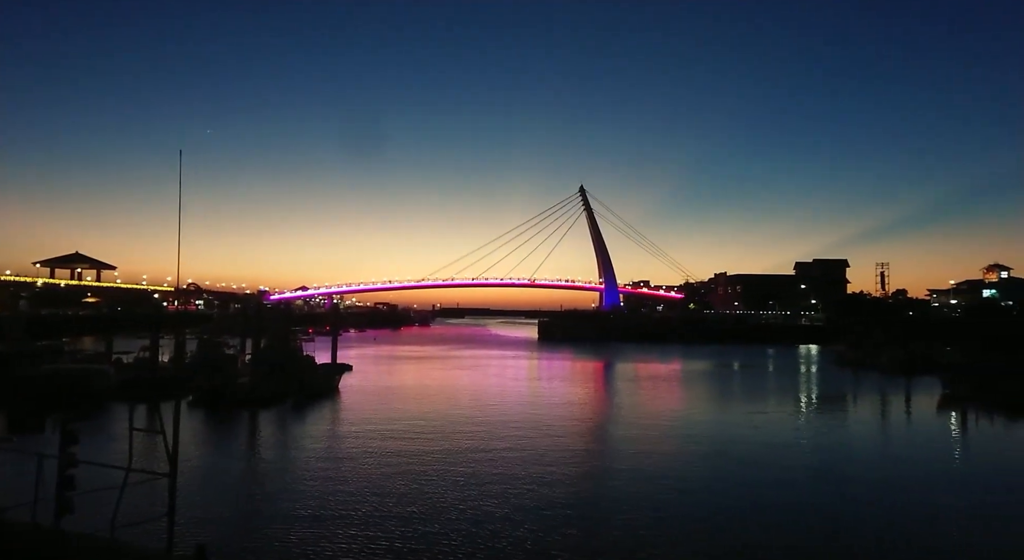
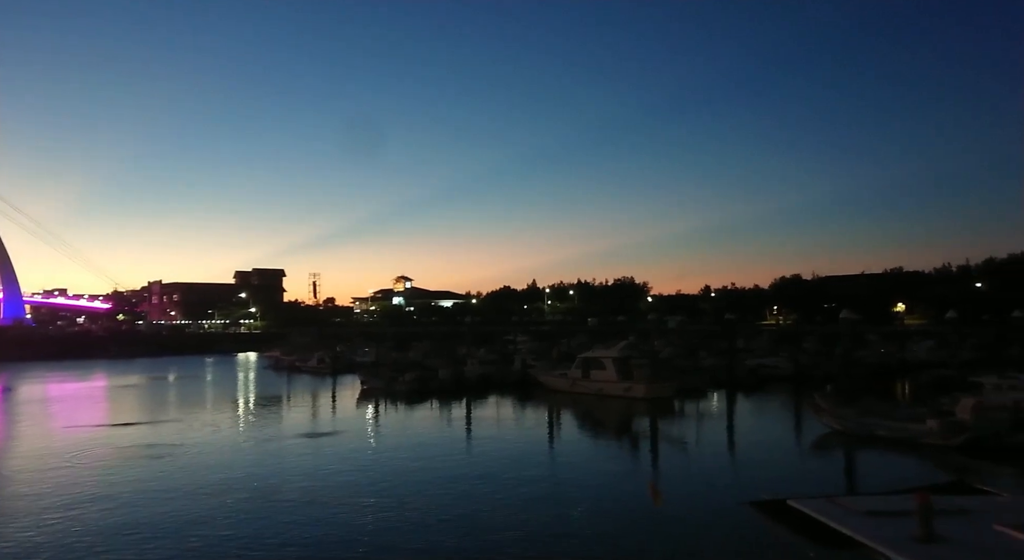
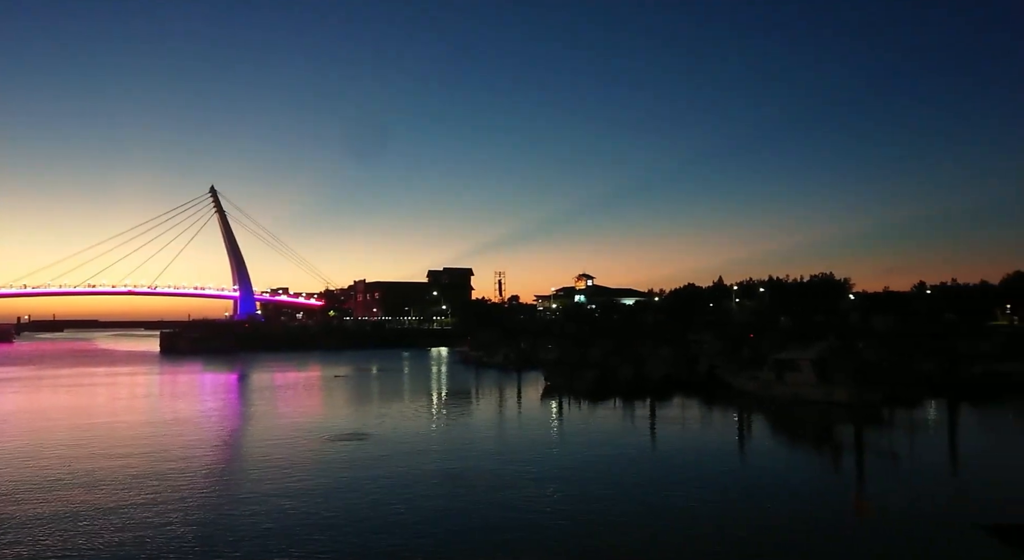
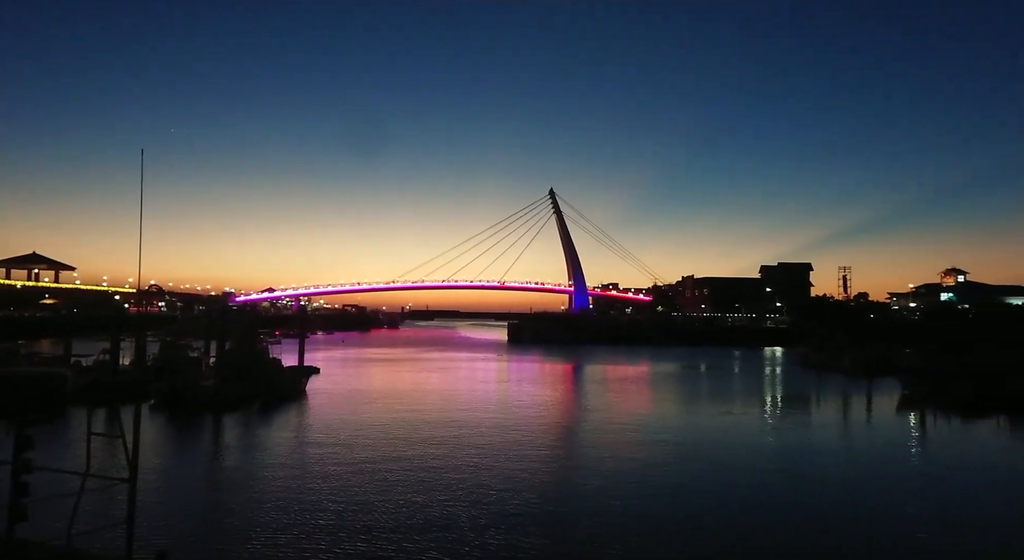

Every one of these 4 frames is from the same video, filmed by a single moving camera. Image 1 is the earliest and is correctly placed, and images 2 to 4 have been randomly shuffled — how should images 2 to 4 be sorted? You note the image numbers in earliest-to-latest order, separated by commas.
4, 3, 2
